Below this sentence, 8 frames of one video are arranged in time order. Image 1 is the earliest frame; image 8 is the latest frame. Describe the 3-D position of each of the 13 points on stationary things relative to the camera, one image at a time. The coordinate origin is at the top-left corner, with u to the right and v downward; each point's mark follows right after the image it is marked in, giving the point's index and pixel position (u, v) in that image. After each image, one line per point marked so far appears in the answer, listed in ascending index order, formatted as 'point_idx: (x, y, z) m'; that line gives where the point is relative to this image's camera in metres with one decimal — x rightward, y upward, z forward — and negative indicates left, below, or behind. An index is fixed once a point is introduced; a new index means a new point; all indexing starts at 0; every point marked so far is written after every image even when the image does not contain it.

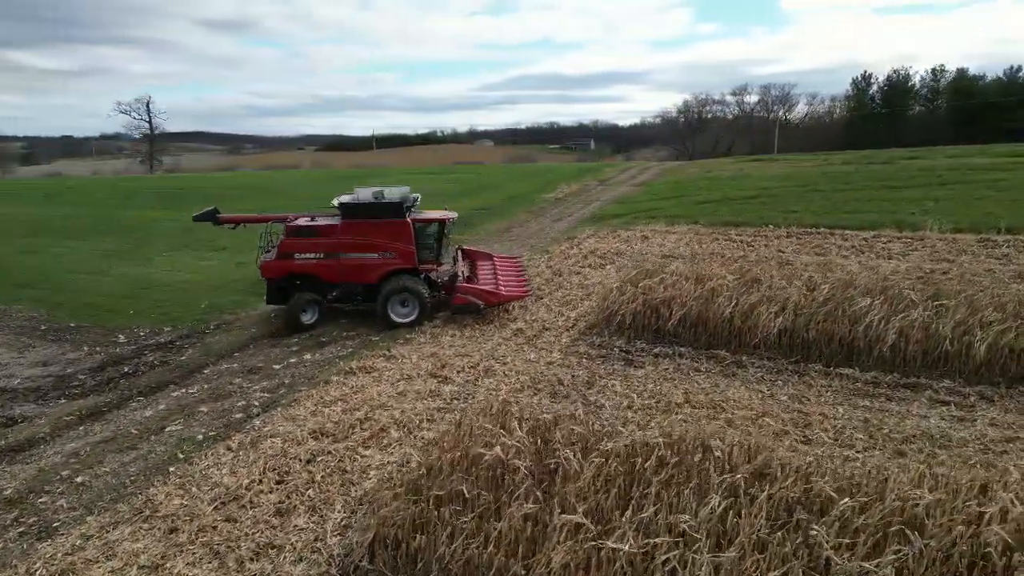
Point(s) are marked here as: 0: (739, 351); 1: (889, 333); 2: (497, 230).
0: (+2.9, -0.8, +9.2) m
1: (+4.3, -0.5, +8.5) m
2: (-0.3, +1.6, +18.9) m
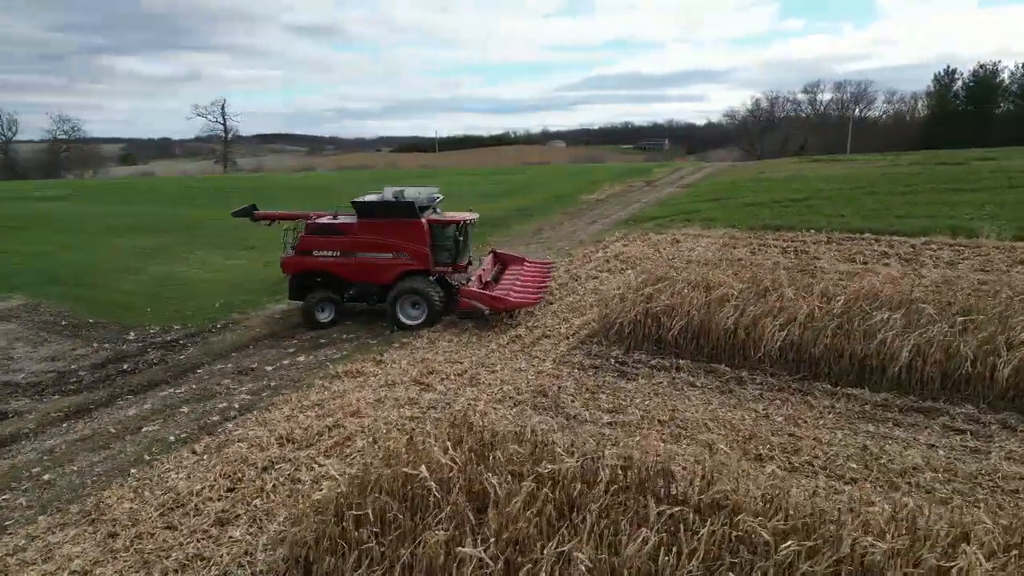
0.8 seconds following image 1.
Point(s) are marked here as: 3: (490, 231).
0: (+2.7, -0.9, +8.6) m
1: (+4.1, -0.7, +7.7) m
2: (+0.5, +1.5, +18.5) m
3: (-0.5, +1.5, +18.8) m
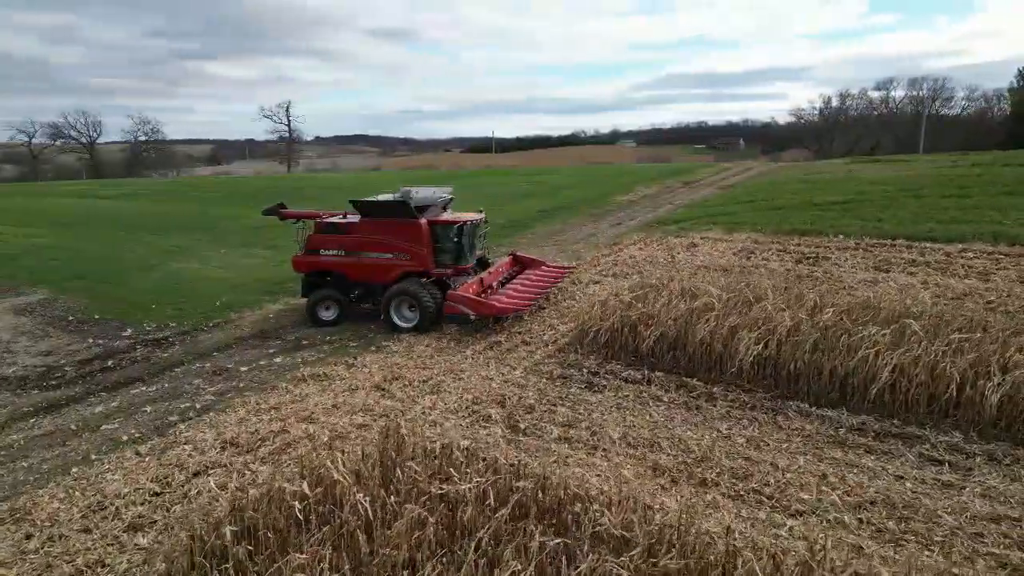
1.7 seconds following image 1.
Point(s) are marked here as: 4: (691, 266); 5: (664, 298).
0: (+2.2, -1.0, +8.0) m
1: (+3.5, -0.8, +7.0) m
2: (+1.0, +1.4, +18.1) m
3: (0.0, +1.4, +18.5) m
4: (+3.0, +0.4, +12.3) m
5: (+1.9, -0.1, +9.3) m
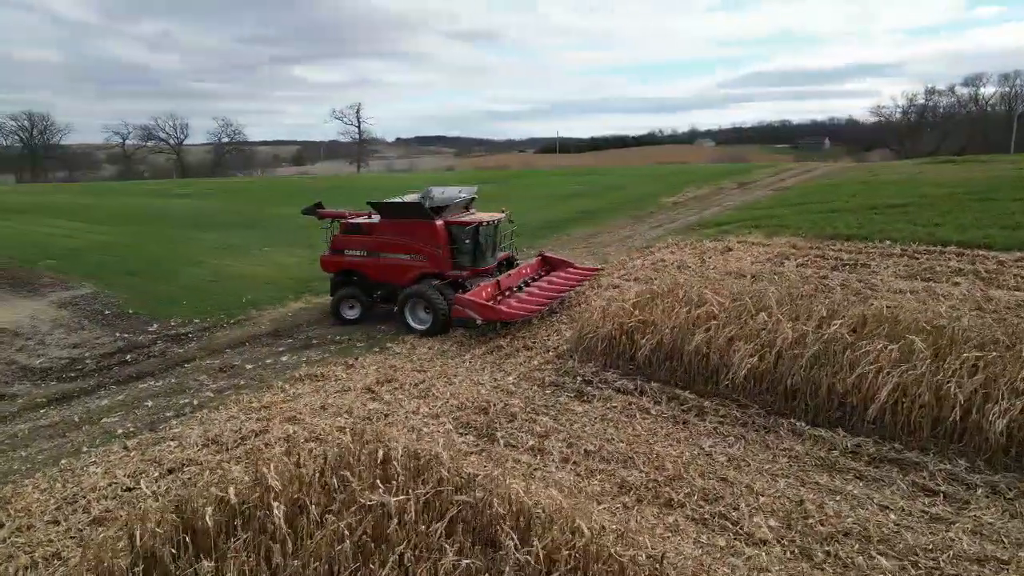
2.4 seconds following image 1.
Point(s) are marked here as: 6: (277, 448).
0: (+2.1, -1.1, +7.6) m
1: (+3.3, -0.9, +6.5) m
2: (+1.8, +1.3, +17.7) m
3: (+0.9, +1.4, +18.2) m
4: (+3.3, +0.3, +11.8) m
5: (+1.9, -0.2, +8.9) m
6: (-2.3, -1.5, +7.1) m
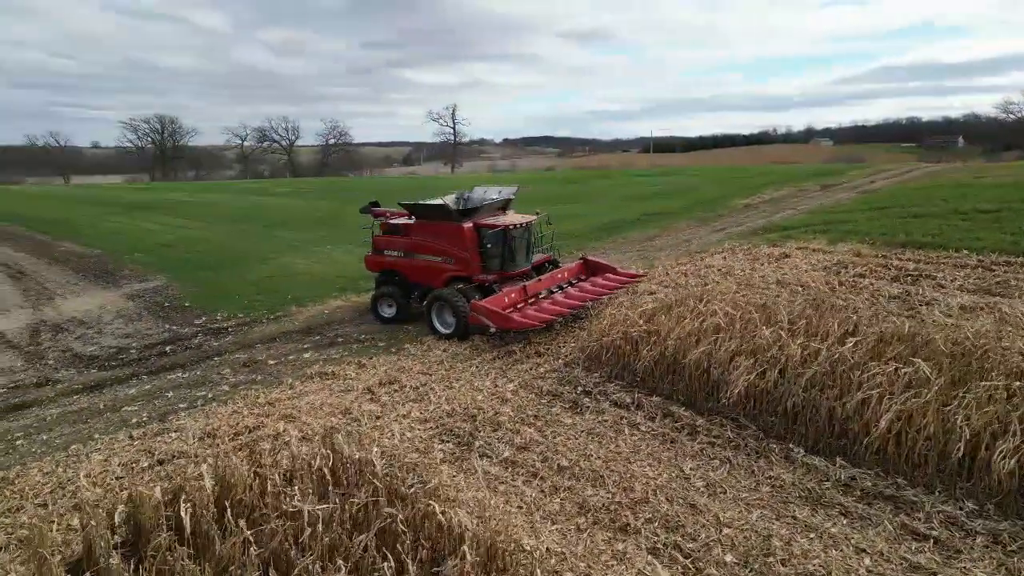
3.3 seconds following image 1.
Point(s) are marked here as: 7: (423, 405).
0: (+1.9, -1.2, +7.1) m
1: (+3.0, -1.0, +5.8) m
2: (+3.1, +1.2, +17.2) m
3: (+2.3, +1.3, +17.8) m
4: (+3.7, +0.1, +11.1) m
5: (+1.9, -0.3, +8.4) m
6: (-2.5, -1.5, +7.2) m
7: (-1.0, -1.3, +8.0) m
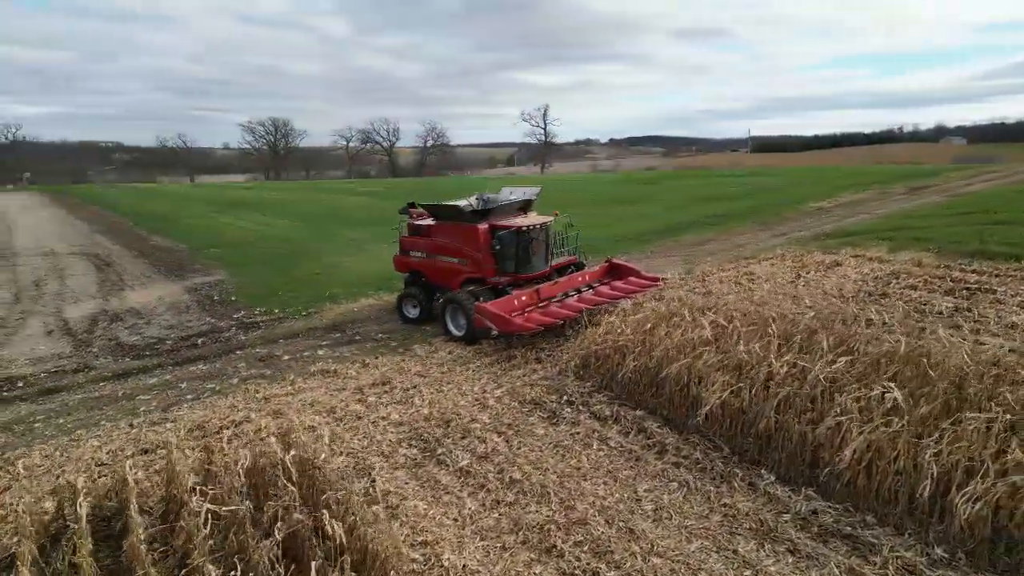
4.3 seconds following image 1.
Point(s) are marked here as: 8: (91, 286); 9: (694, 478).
0: (+1.6, -1.3, +6.6) m
1: (+2.5, -1.1, +5.2) m
2: (+4.2, +1.1, +16.5) m
3: (+3.5, +1.2, +17.2) m
4: (+4.0, 0.0, +10.4) m
5: (+1.8, -0.4, +7.9) m
6: (-2.7, -1.5, +7.4) m
7: (-1.2, -1.3, +7.9) m
8: (-10.0, +0.1, +17.4) m
9: (+1.5, -1.5, +5.9) m
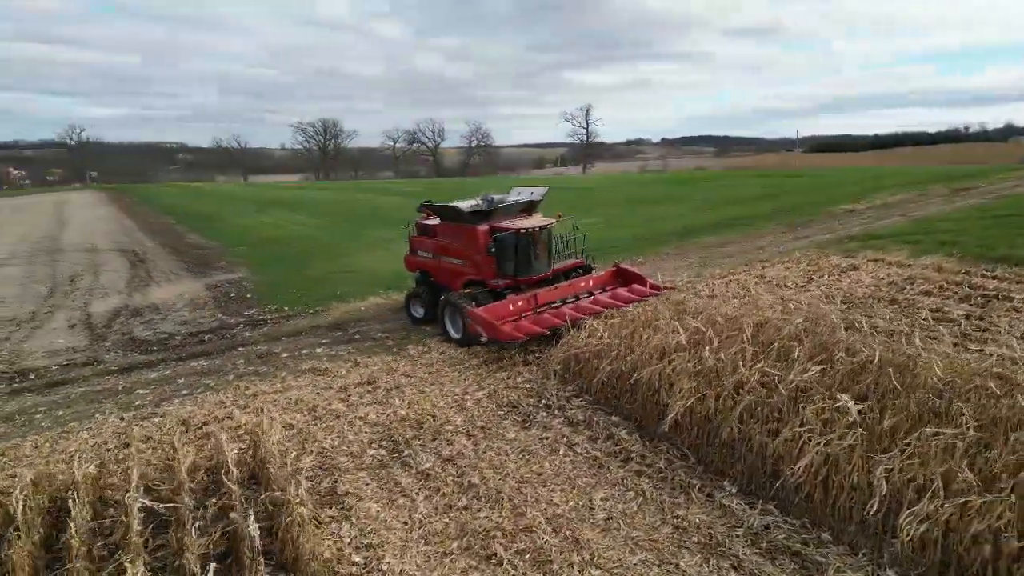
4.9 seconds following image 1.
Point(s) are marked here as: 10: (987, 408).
0: (+1.3, -1.3, +6.5) m
1: (+2.1, -1.2, +5.0) m
2: (+4.6, +1.0, +16.1) m
3: (+3.9, +1.1, +16.8) m
4: (+3.9, -0.1, +10.0) m
5: (+1.6, -0.4, +7.7) m
6: (-3.0, -1.5, +7.5) m
7: (-1.4, -1.3, +7.9) m
8: (-9.6, +0.2, +17.9) m
9: (+1.1, -1.6, +5.7) m
10: (+3.3, -0.8, +5.1) m
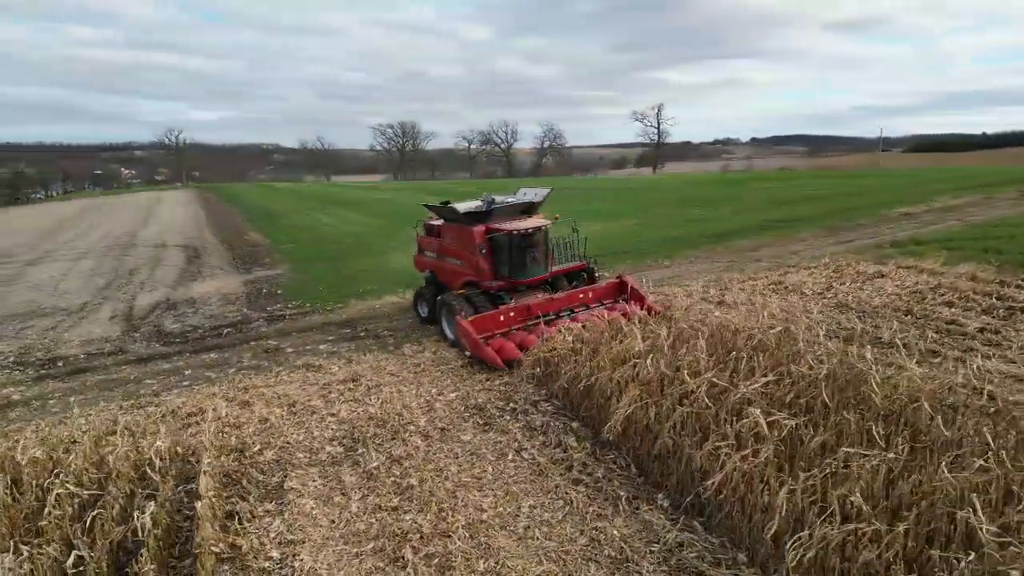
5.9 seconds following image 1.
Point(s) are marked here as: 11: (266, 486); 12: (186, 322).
0: (+0.8, -1.4, +6.3) m
1: (+1.4, -1.2, +4.7) m
2: (+5.1, +0.9, +15.5) m
3: (+4.5, +1.0, +16.3) m
4: (+3.8, -0.2, +9.6) m
5: (+1.3, -0.5, +7.5) m
6: (-3.3, -1.5, +7.7) m
7: (-1.7, -1.3, +8.0) m
8: (-8.7, +0.3, +18.8) m
9: (+0.6, -1.6, +5.6) m
10: (+2.7, -0.9, +4.7) m
11: (-2.1, -1.6, +6.2) m
12: (-5.8, -0.6, +13.2) m
